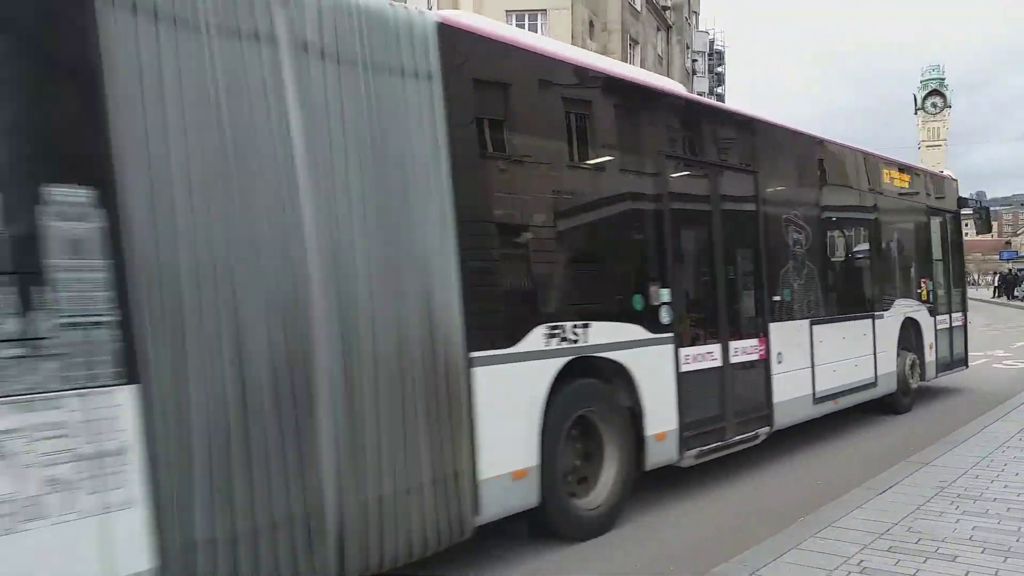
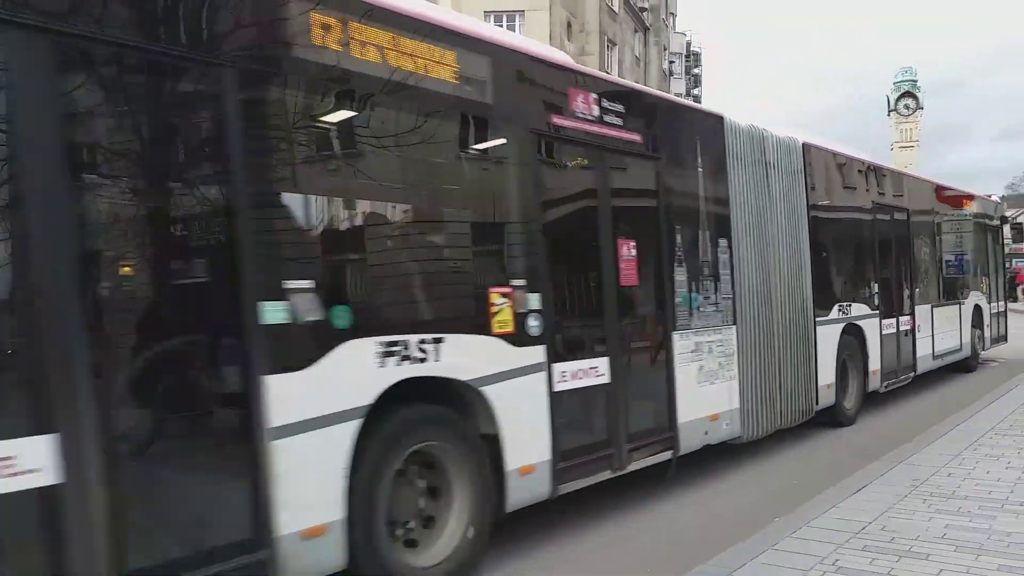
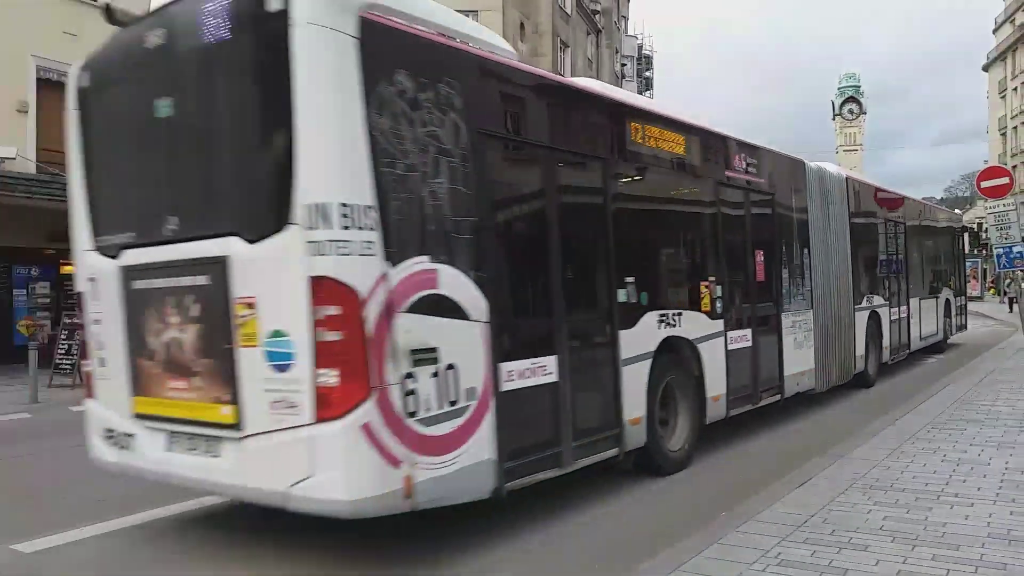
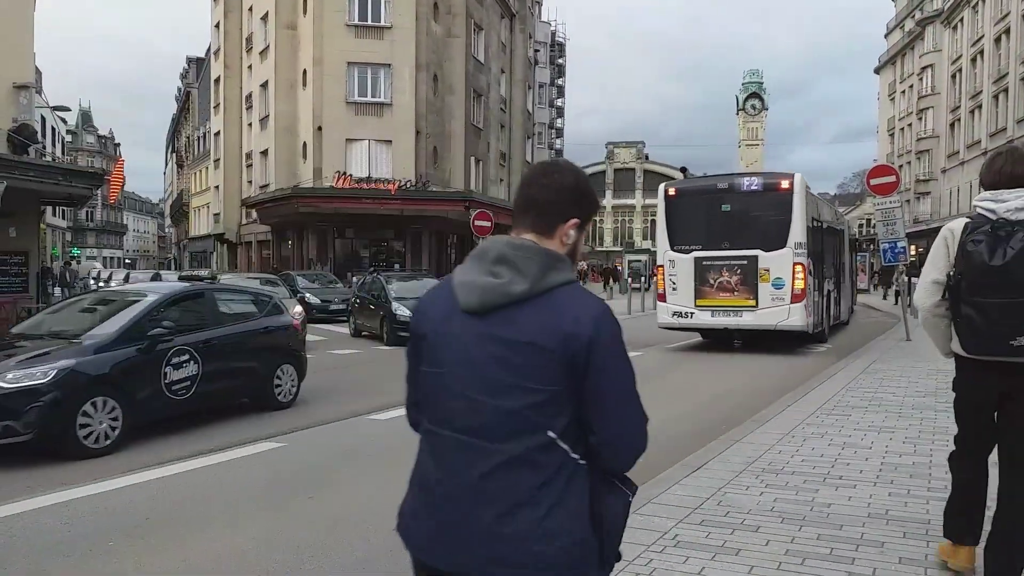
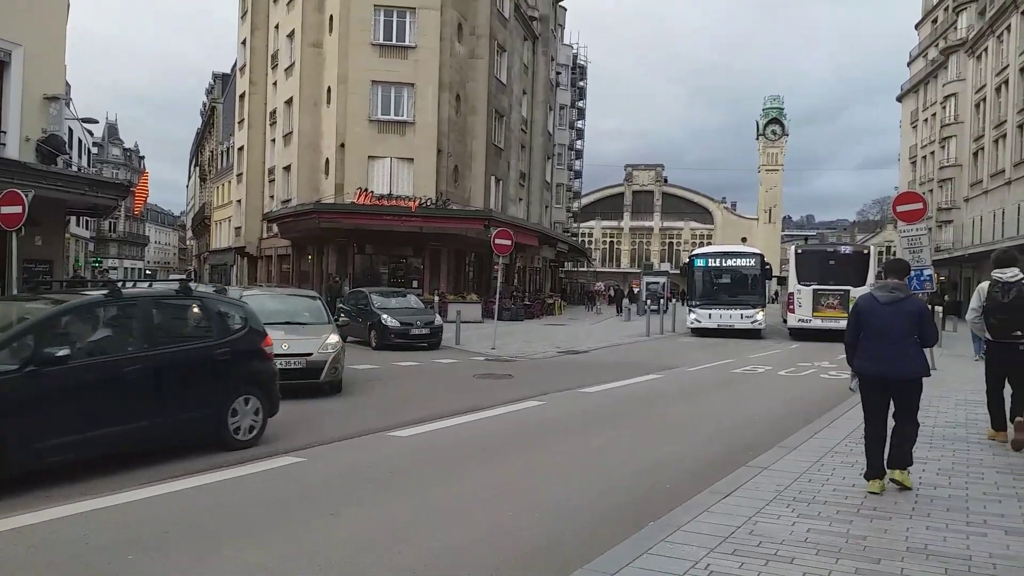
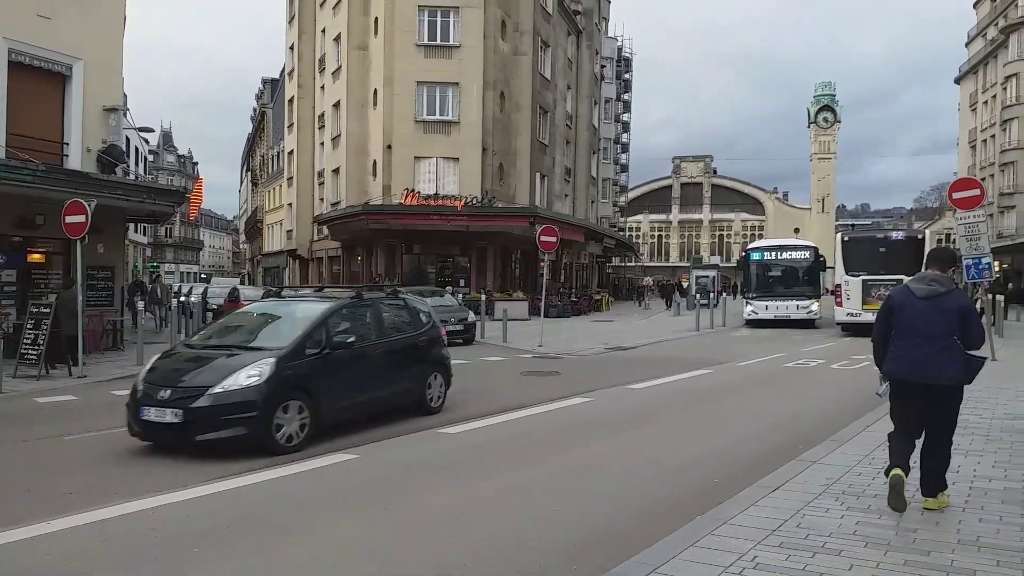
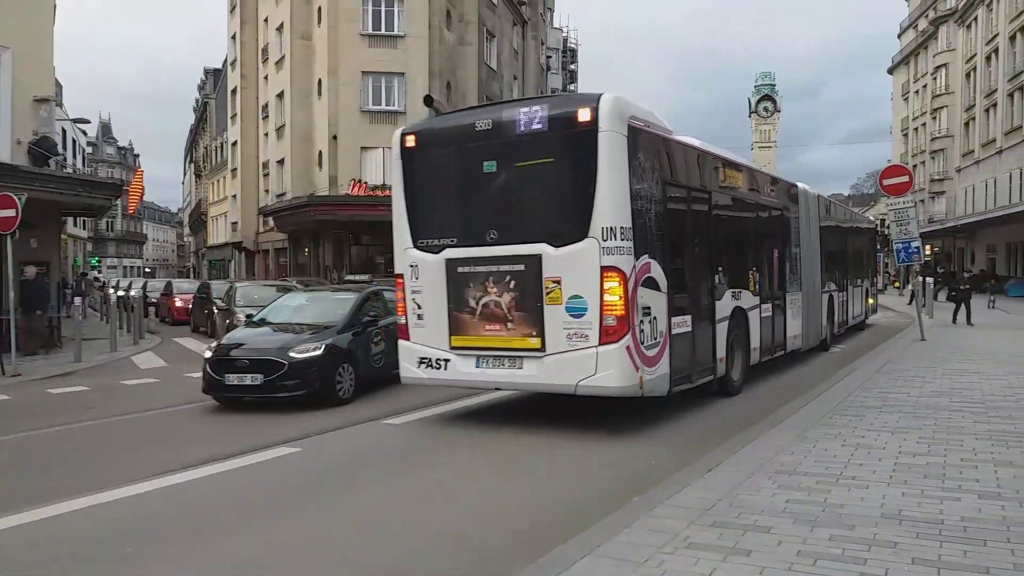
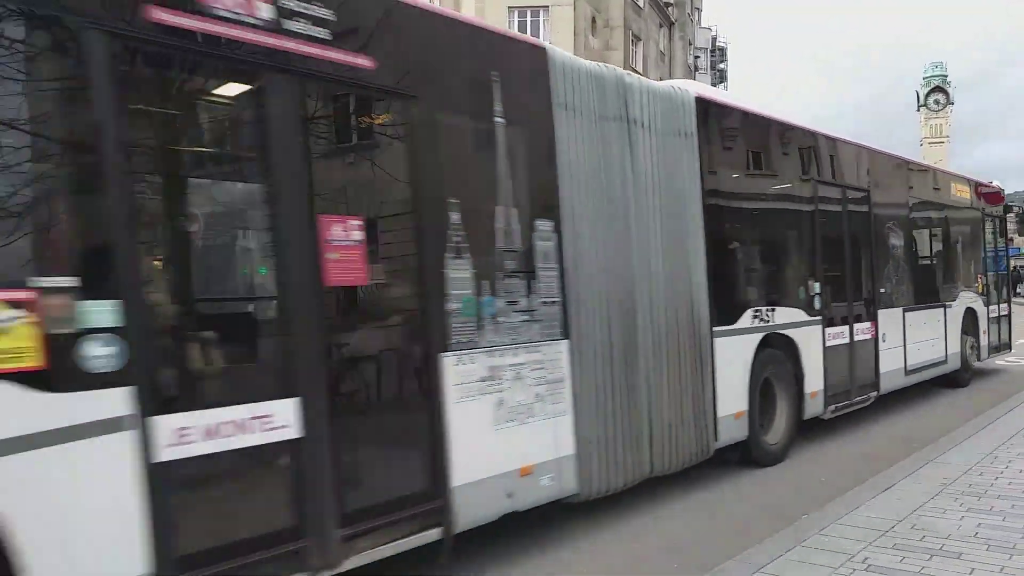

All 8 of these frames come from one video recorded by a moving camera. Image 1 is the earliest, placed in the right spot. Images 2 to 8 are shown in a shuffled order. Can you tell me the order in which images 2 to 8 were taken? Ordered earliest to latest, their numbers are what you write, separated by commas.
8, 2, 3, 7, 4, 6, 5
